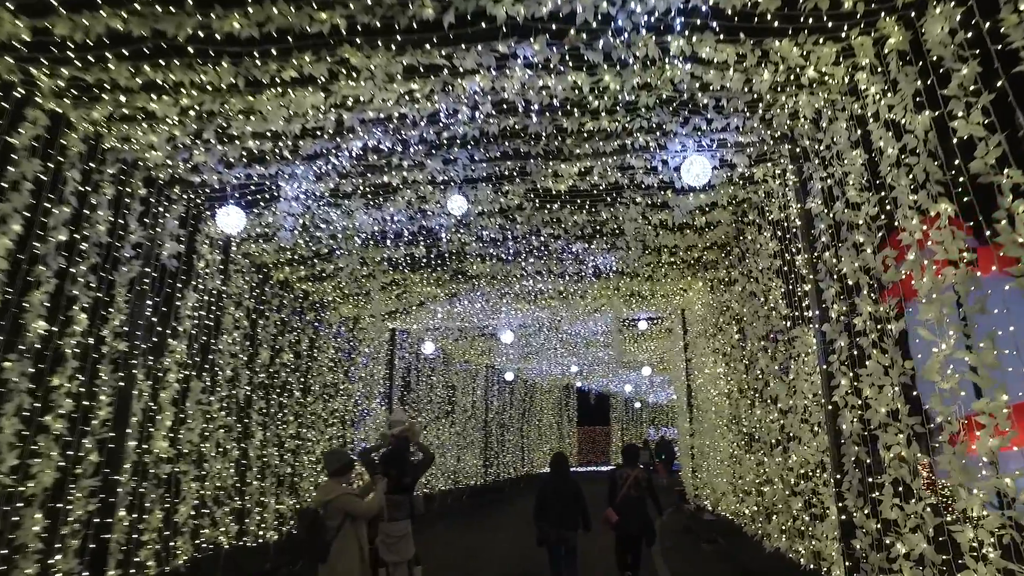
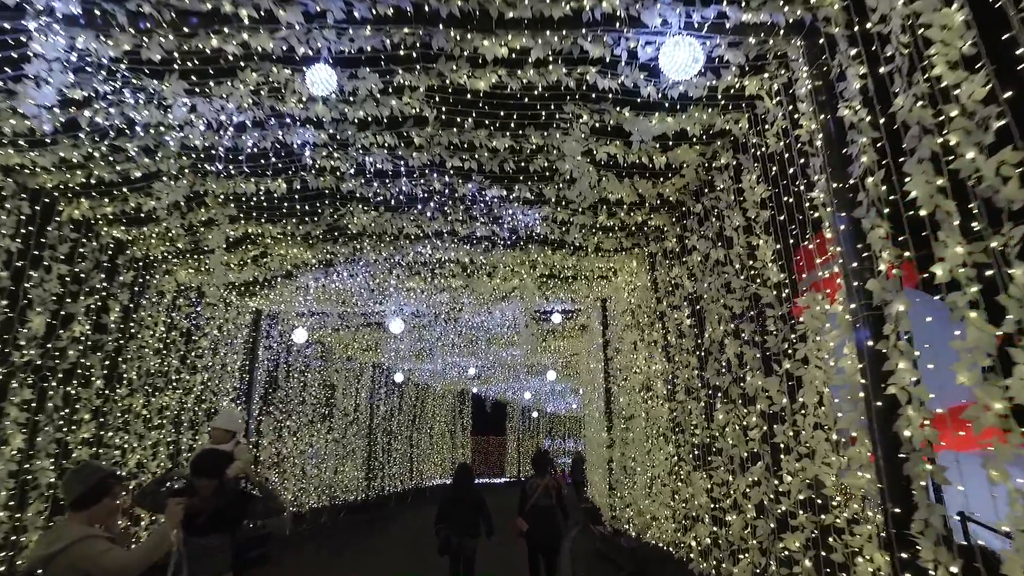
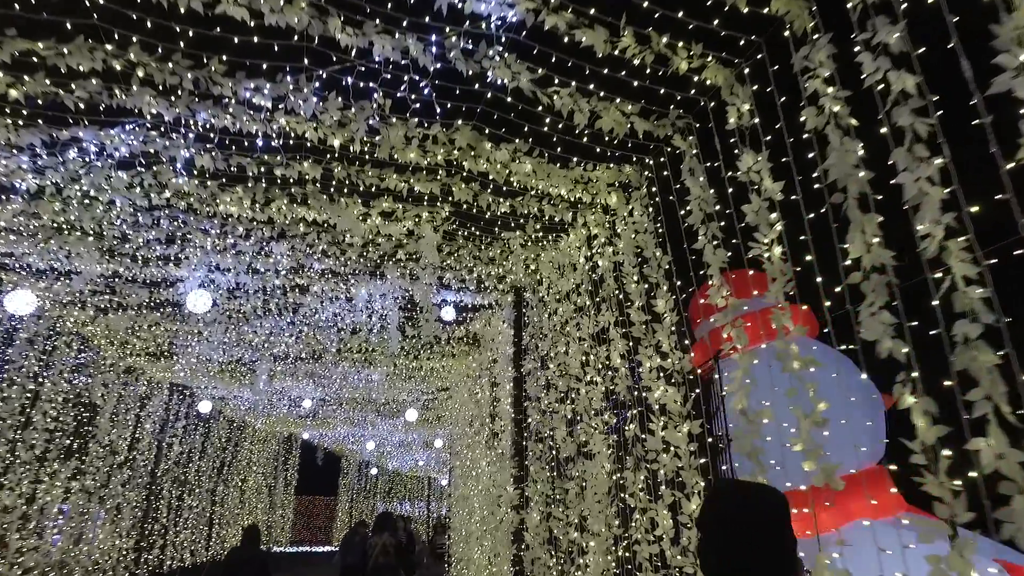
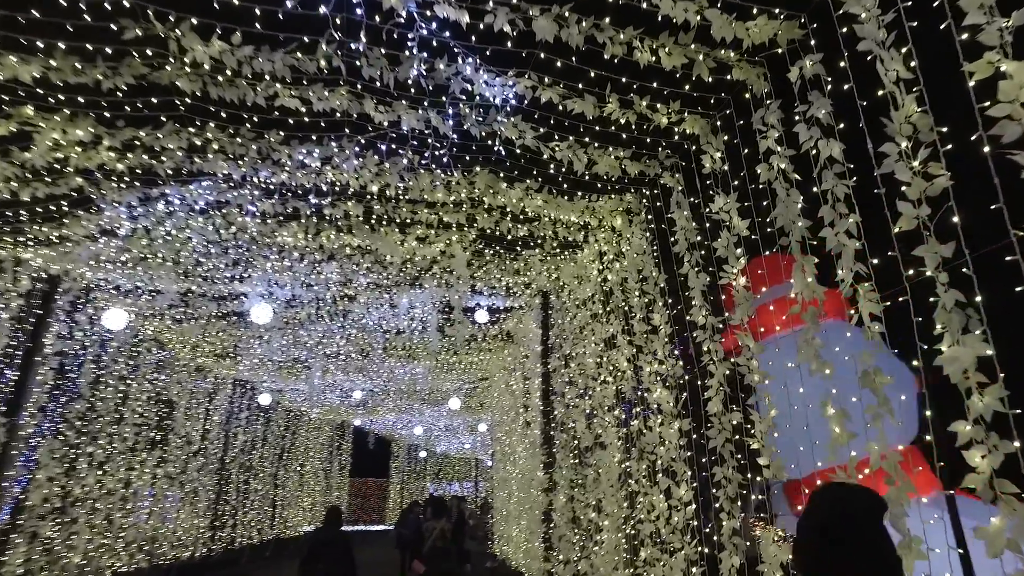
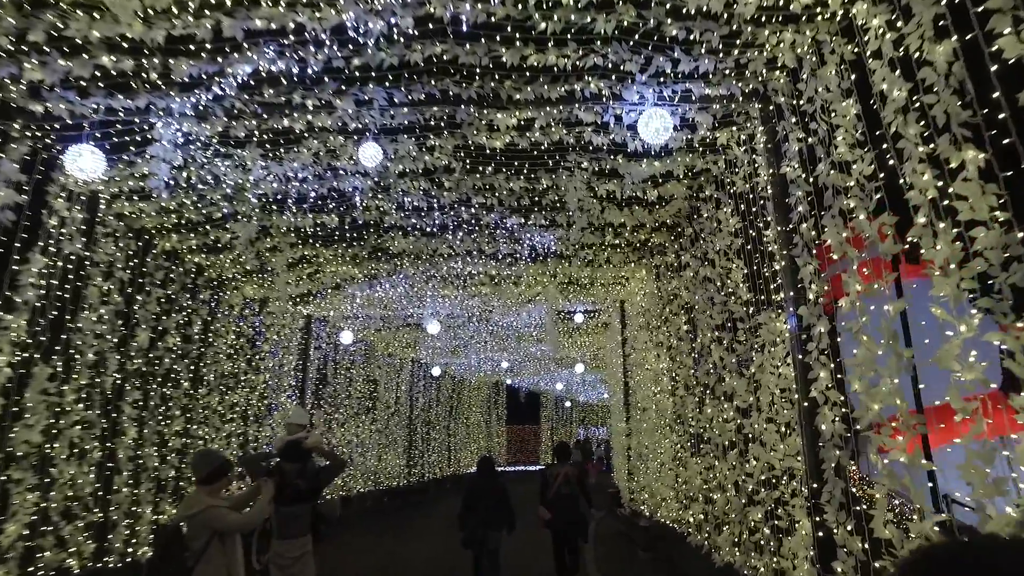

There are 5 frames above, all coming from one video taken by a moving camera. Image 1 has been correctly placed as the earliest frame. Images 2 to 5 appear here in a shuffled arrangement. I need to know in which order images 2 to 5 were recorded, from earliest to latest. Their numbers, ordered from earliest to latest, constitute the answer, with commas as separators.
5, 2, 4, 3
